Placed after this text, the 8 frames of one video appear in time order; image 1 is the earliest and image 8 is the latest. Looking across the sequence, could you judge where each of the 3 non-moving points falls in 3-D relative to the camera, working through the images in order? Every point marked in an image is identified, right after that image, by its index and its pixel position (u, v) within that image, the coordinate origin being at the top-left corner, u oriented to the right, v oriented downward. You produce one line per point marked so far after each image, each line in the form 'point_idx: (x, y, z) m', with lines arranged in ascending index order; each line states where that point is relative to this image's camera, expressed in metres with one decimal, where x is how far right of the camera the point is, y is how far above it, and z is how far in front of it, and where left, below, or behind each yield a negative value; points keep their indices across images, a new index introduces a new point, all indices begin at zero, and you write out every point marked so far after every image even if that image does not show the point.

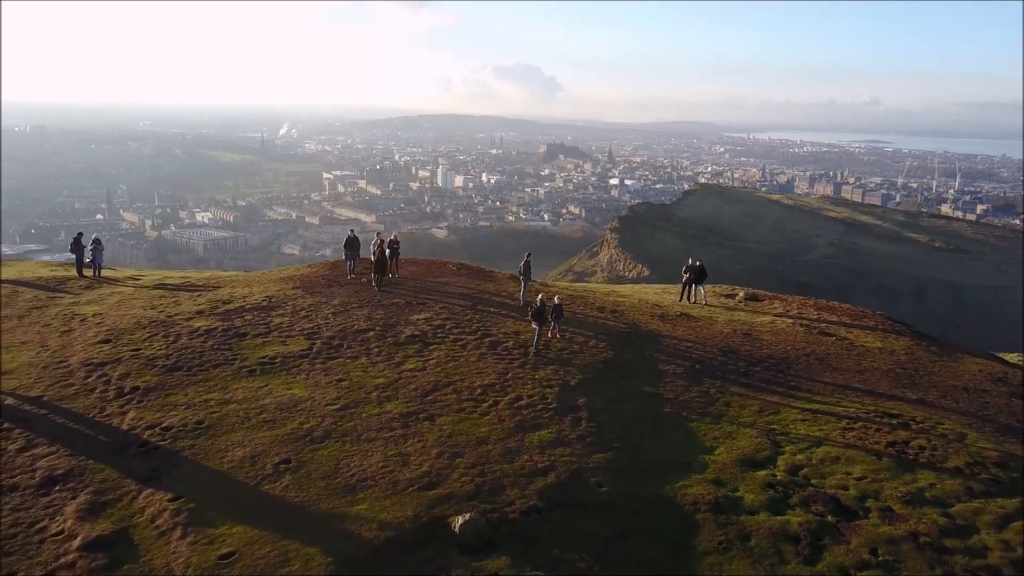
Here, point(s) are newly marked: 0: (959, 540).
0: (+3.8, -2.3, +5.7) m
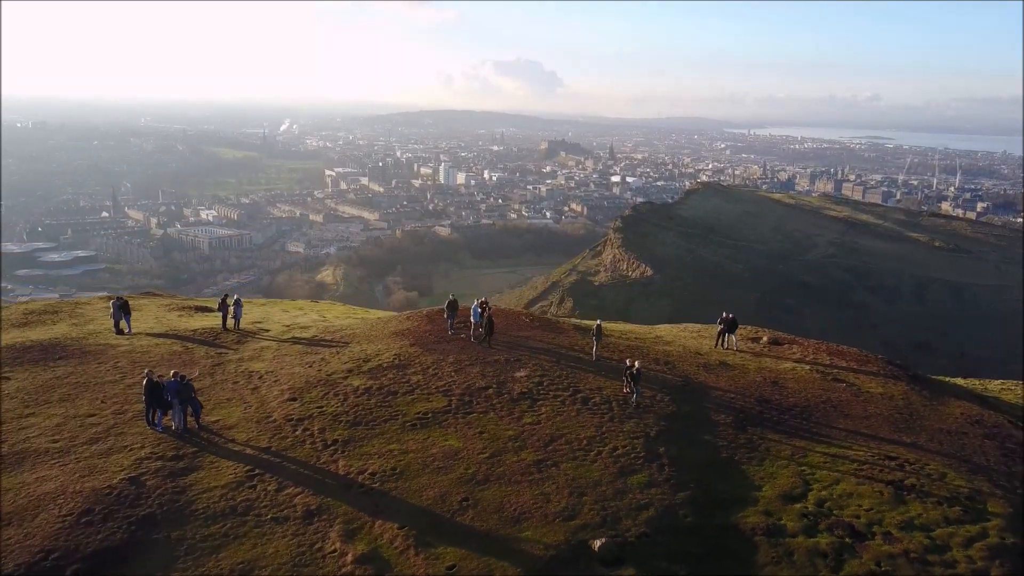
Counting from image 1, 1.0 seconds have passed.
0: (+4.5, -2.9, +7.0) m
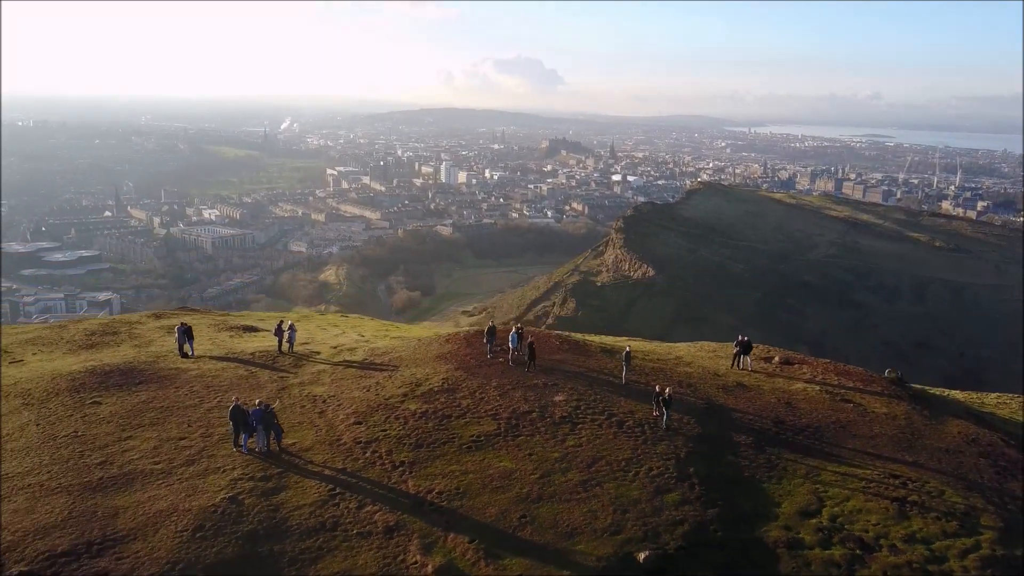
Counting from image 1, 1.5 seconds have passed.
0: (+4.9, -3.2, +7.6) m
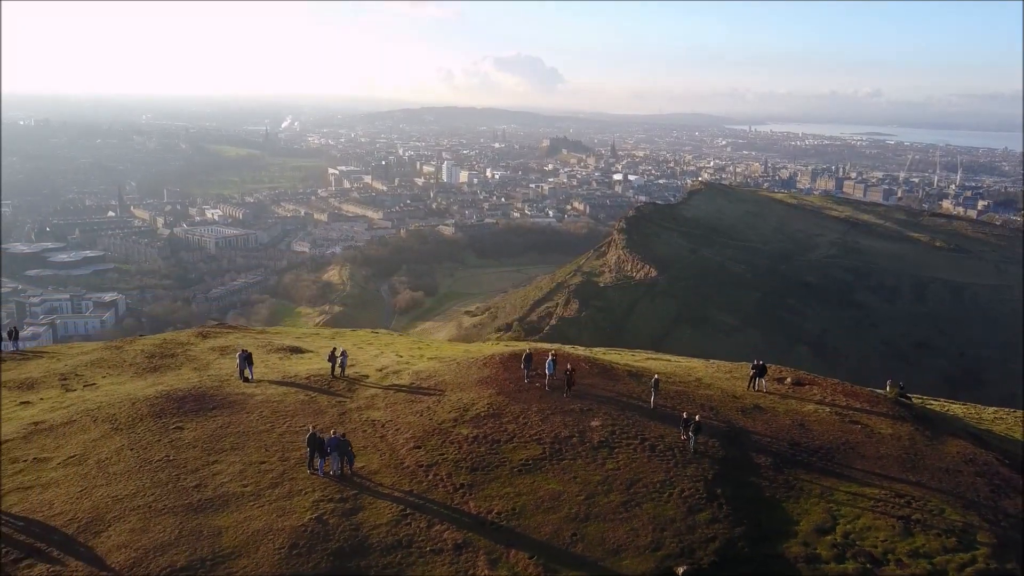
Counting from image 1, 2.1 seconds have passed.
0: (+5.4, -3.6, +8.2) m
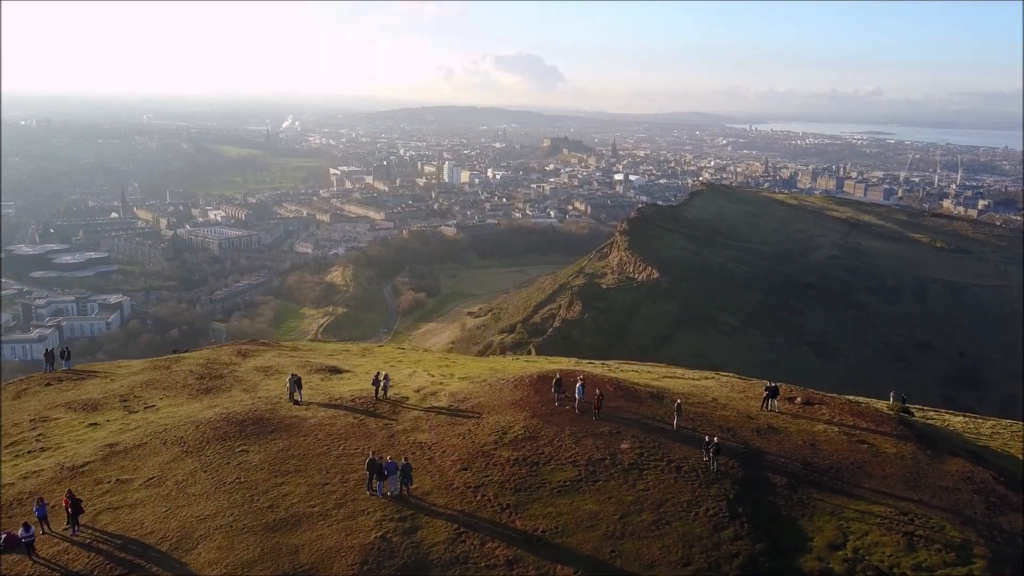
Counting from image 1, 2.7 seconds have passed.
0: (+5.8, -4.0, +8.9) m
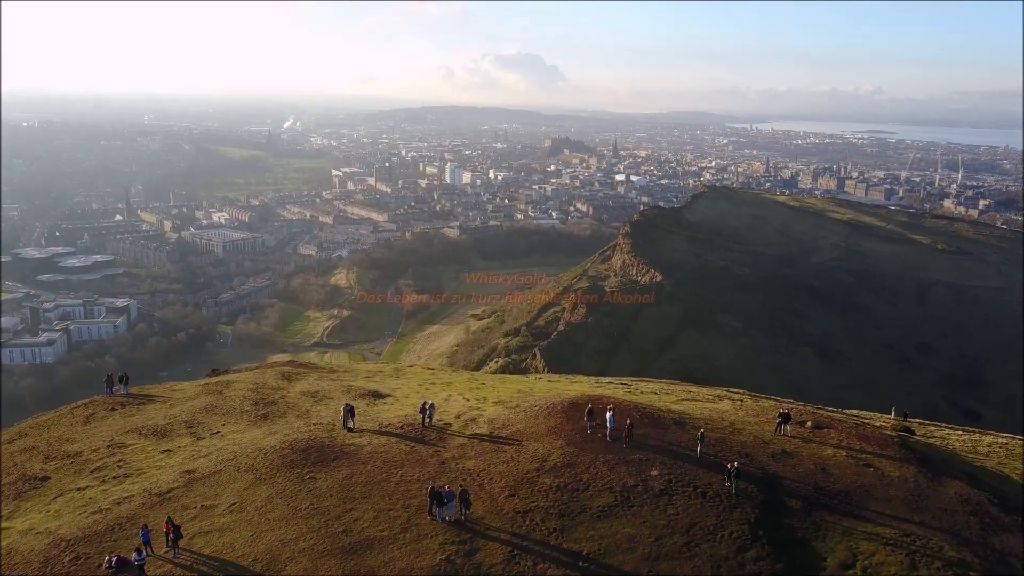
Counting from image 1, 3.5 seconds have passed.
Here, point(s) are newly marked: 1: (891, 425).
0: (+6.3, -4.5, +9.7) m
1: (+10.2, -3.8, +17.6) m
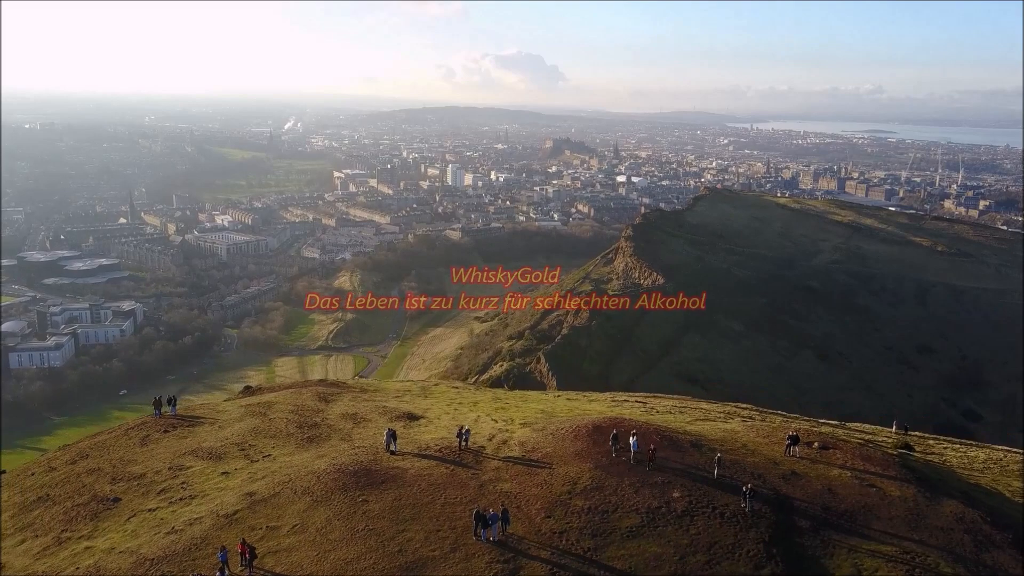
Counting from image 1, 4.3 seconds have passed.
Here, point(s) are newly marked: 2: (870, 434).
0: (+6.8, -5.0, +10.5) m
1: (+10.7, -4.3, +18.4) m
2: (+10.7, -4.4, +19.6) m
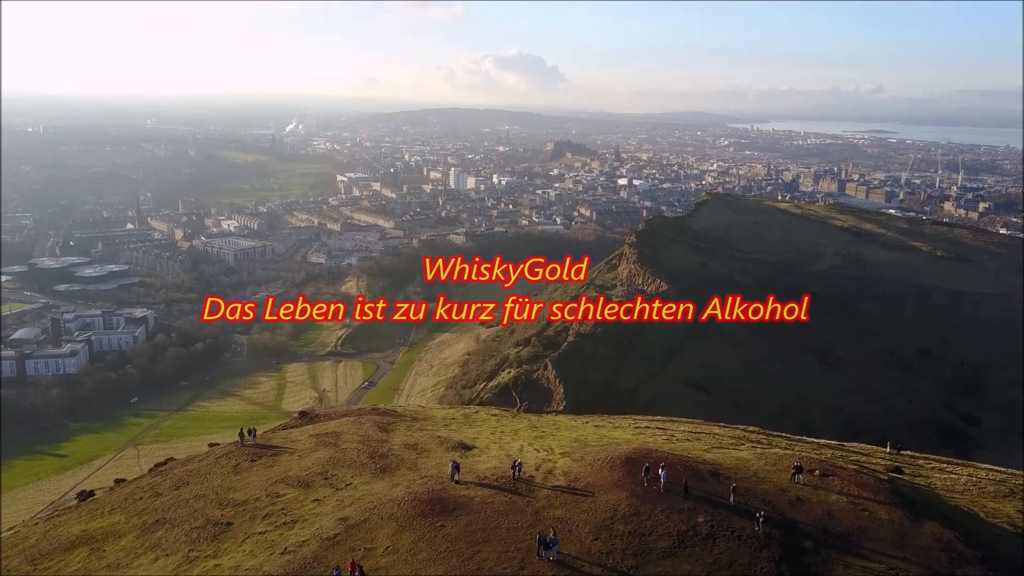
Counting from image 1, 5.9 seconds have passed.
0: (+7.7, -6.0, +12.3) m
1: (+11.6, -5.3, +20.3) m
2: (+11.6, -5.4, +21.4) m
